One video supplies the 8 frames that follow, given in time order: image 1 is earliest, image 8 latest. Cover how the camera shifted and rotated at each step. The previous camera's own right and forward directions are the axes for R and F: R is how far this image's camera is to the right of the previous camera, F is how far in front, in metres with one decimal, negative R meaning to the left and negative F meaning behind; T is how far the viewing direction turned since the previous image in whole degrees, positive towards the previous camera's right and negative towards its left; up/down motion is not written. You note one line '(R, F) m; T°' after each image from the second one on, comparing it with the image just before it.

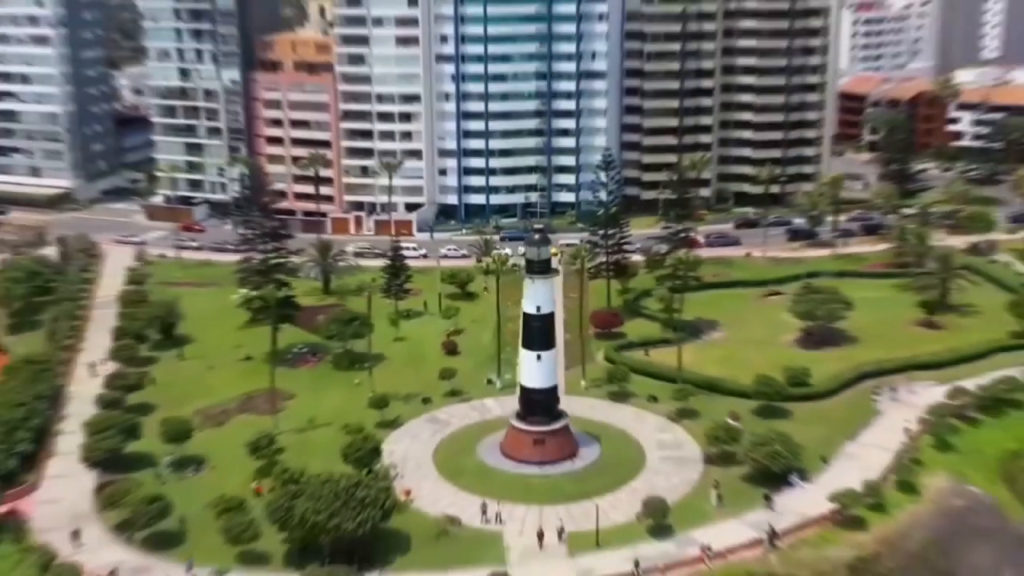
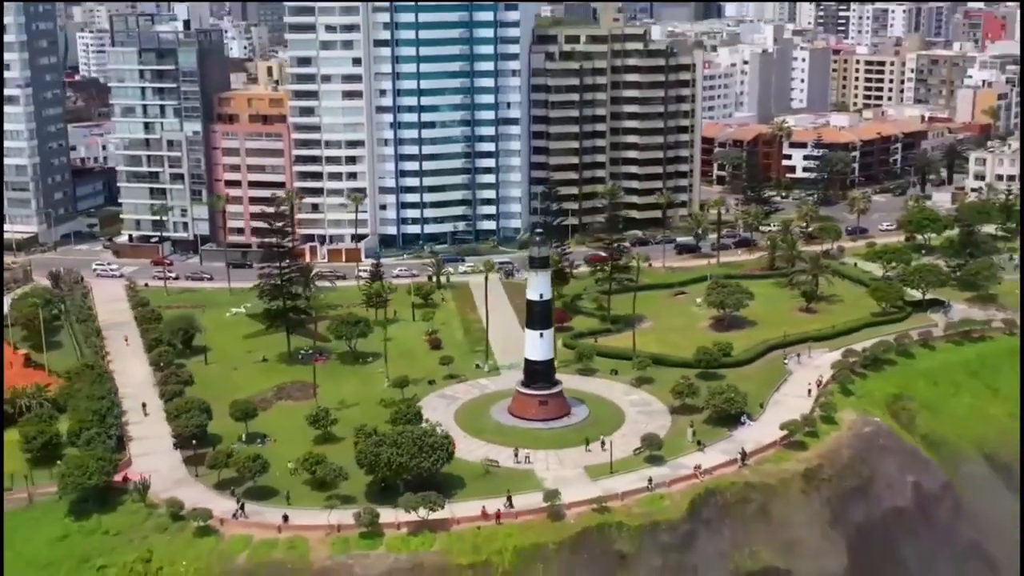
(-9.1, -10.8) m; +8°
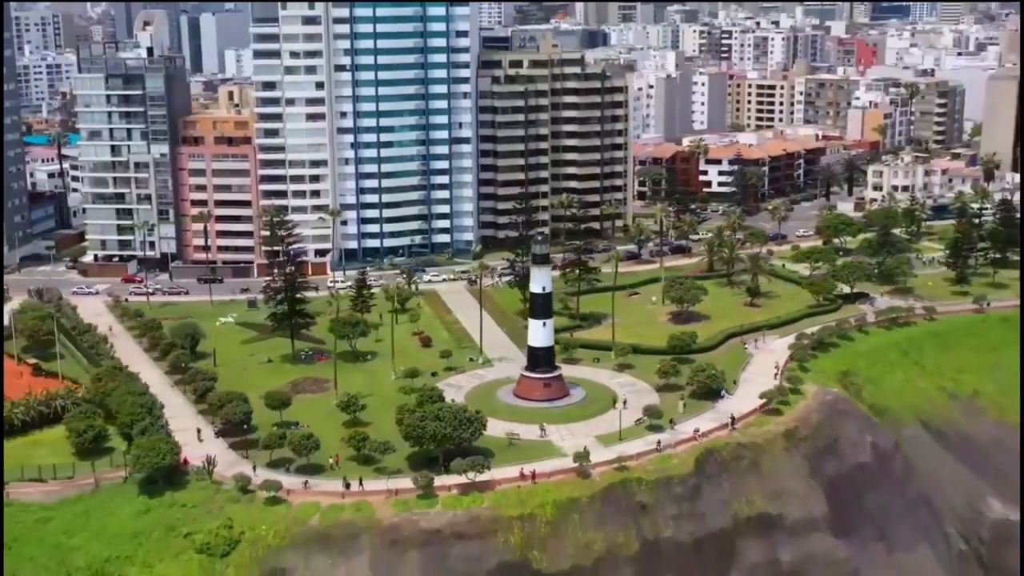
(-7.1, -6.5) m; +6°
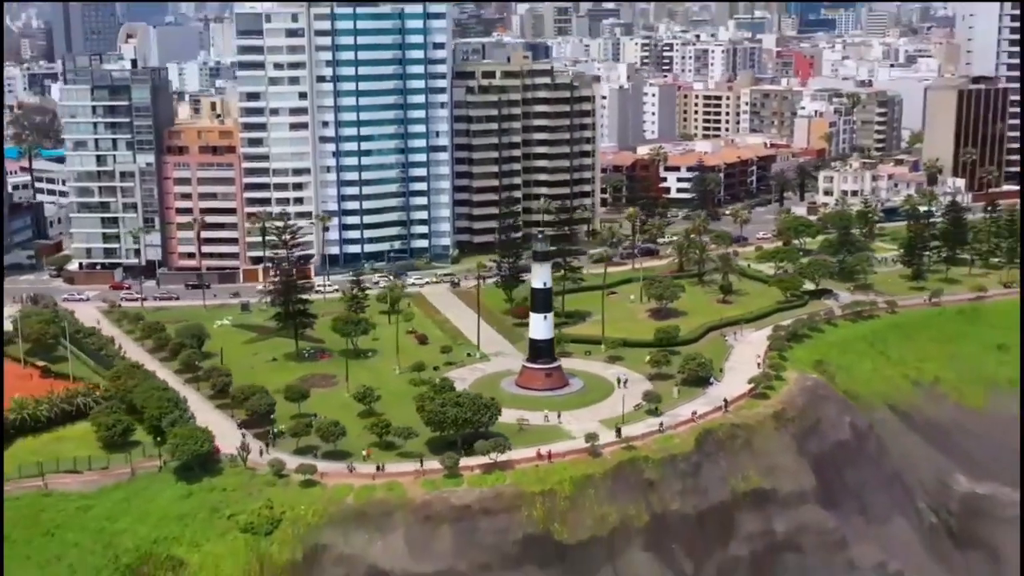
(-4.0, -3.9) m; +3°
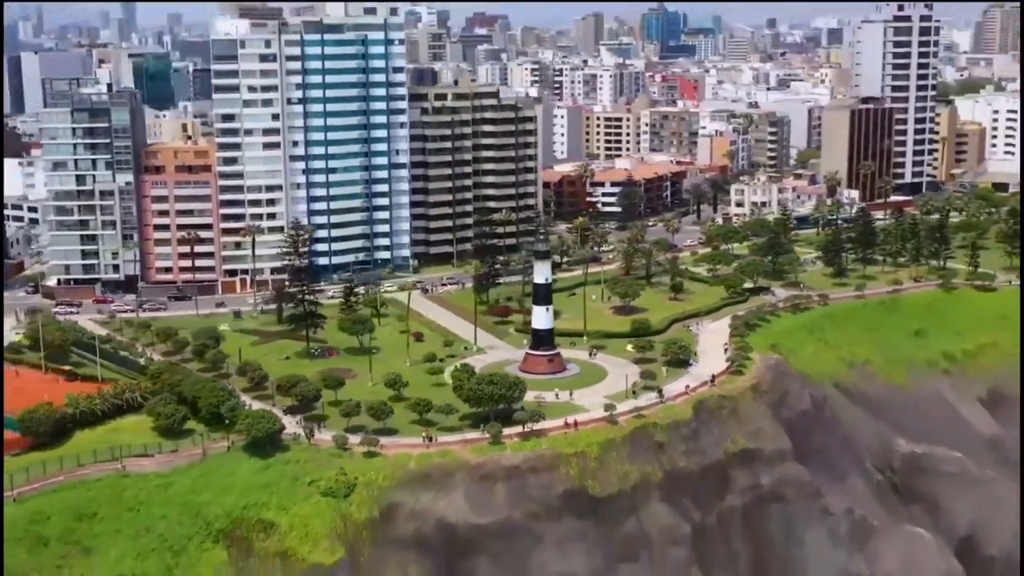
(-9.0, -8.1) m; +6°
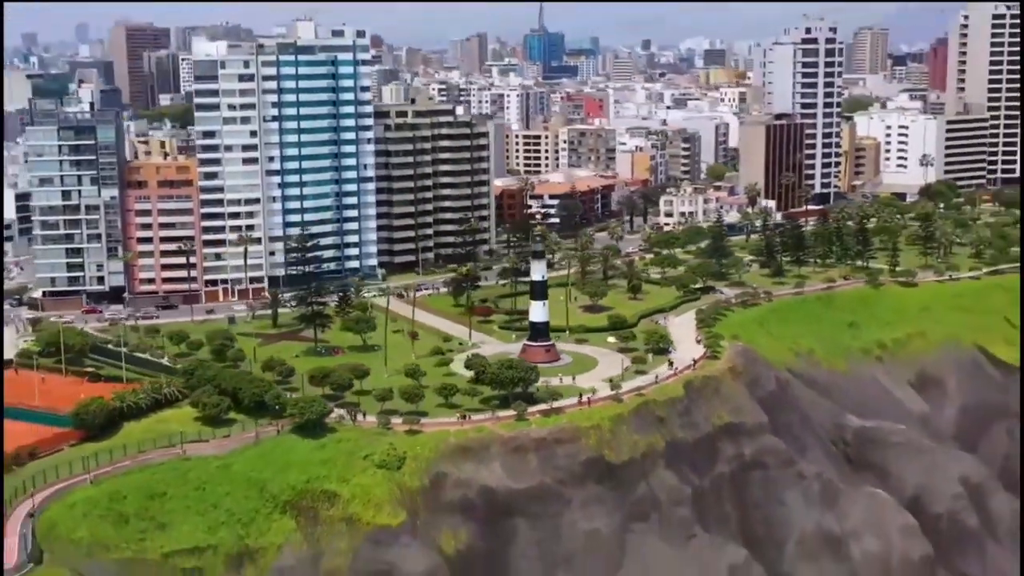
(-8.5, -7.7) m; +6°
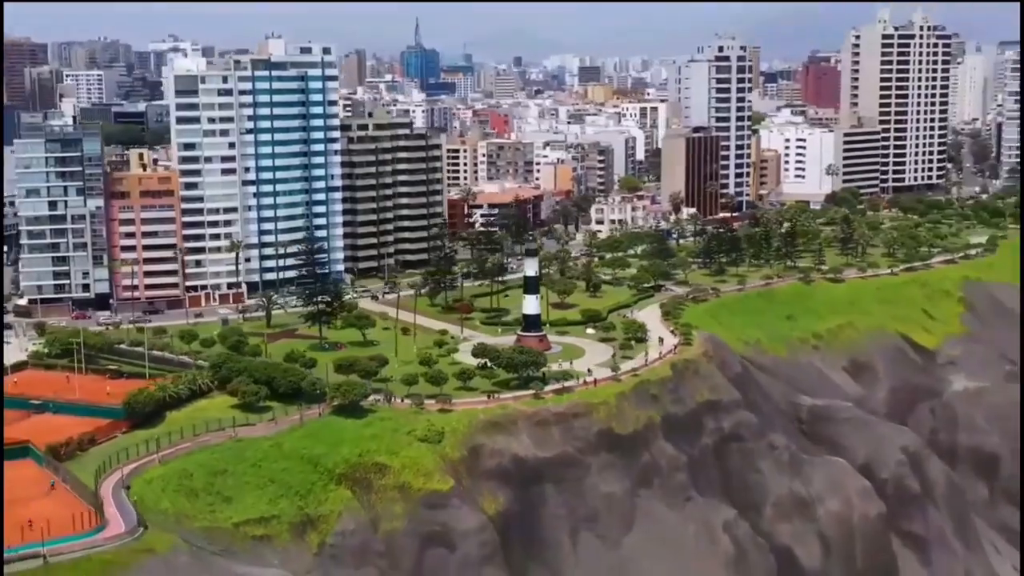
(-9.6, -8.1) m; +6°
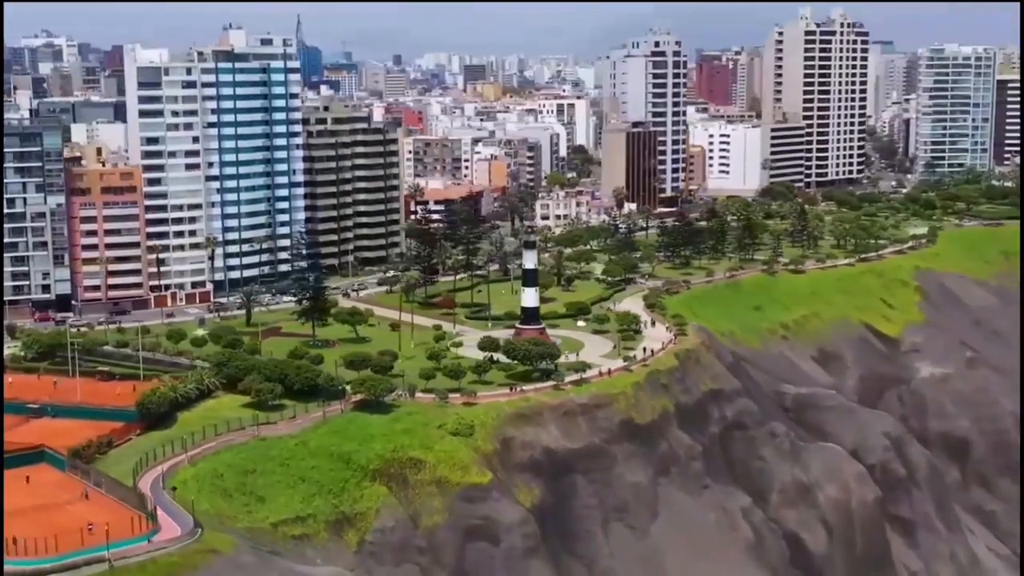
(-9.1, +0.8) m; +5°
